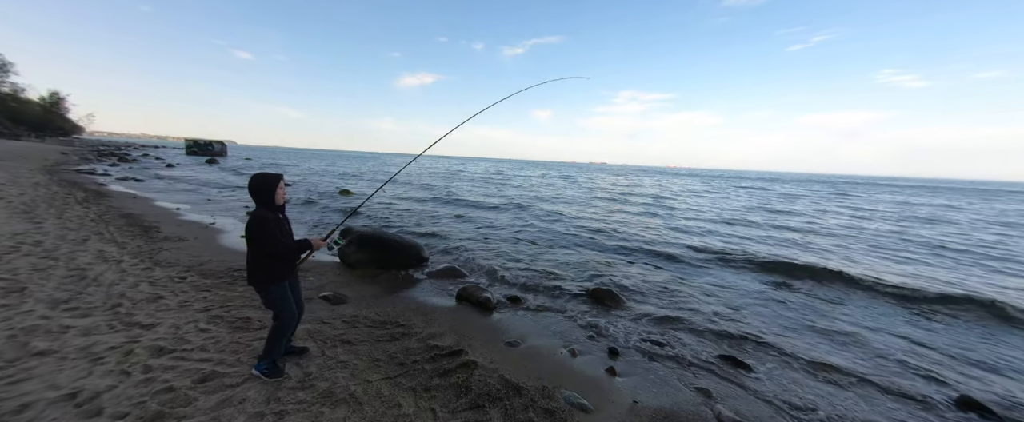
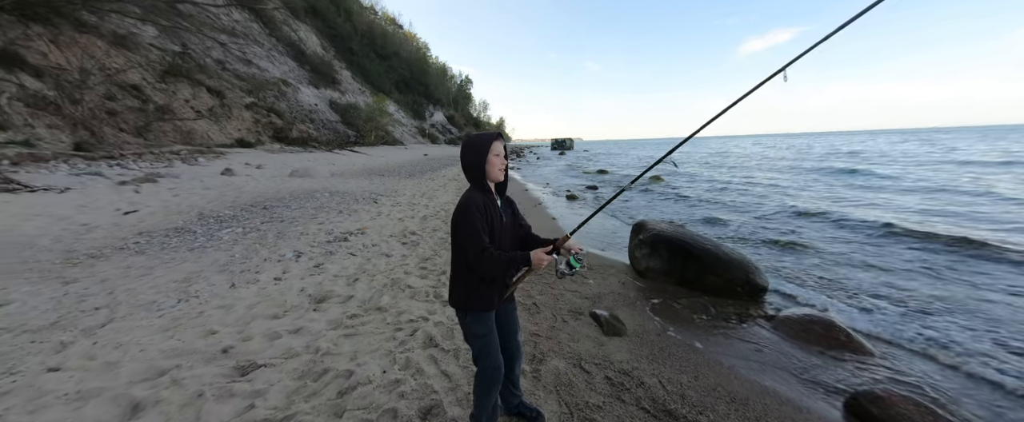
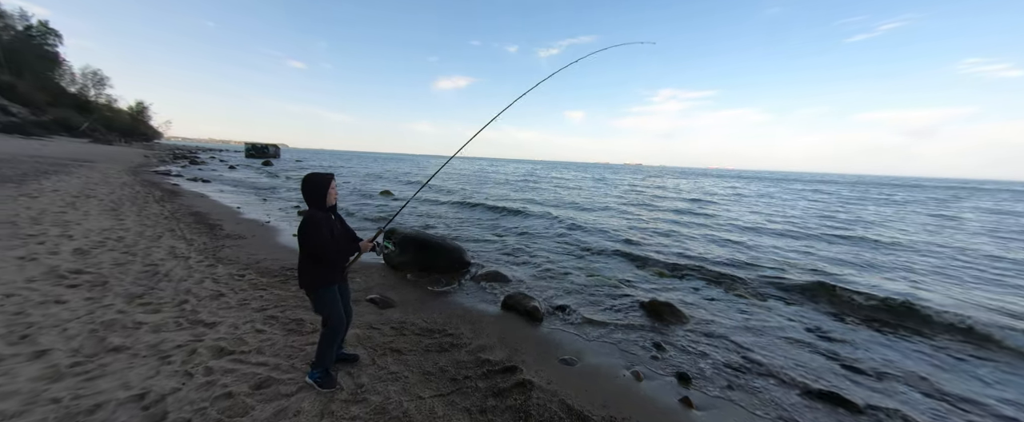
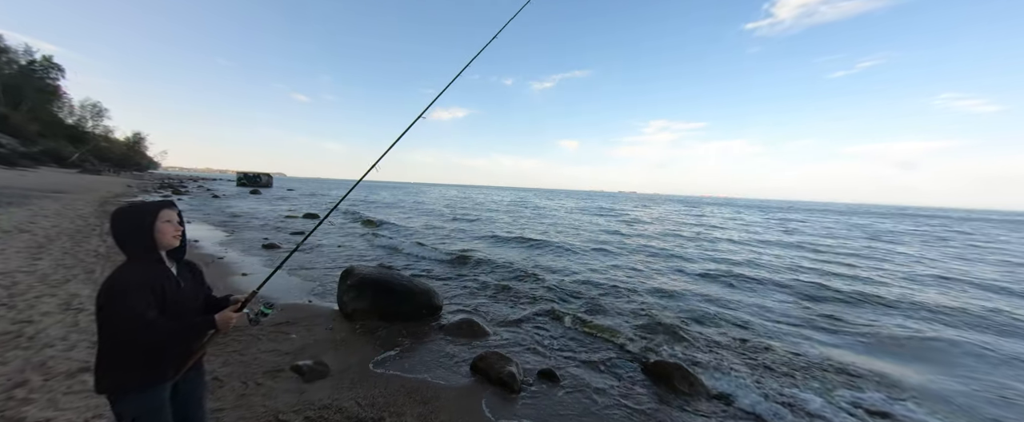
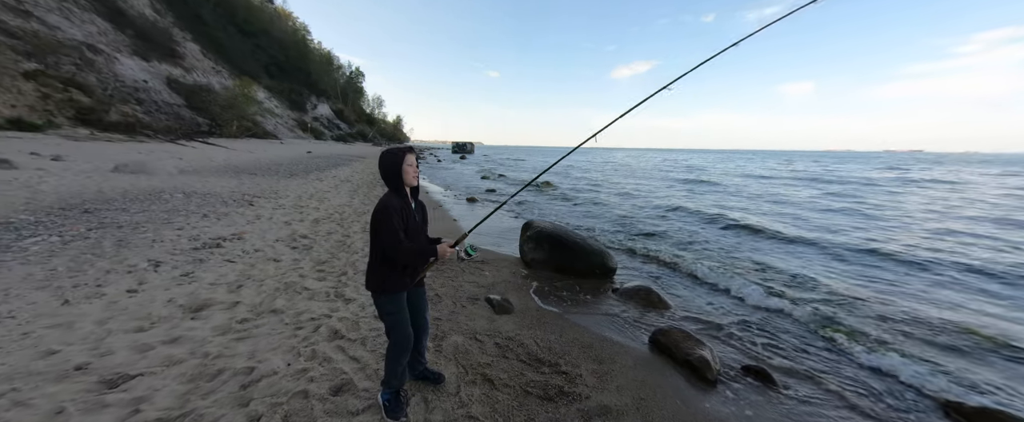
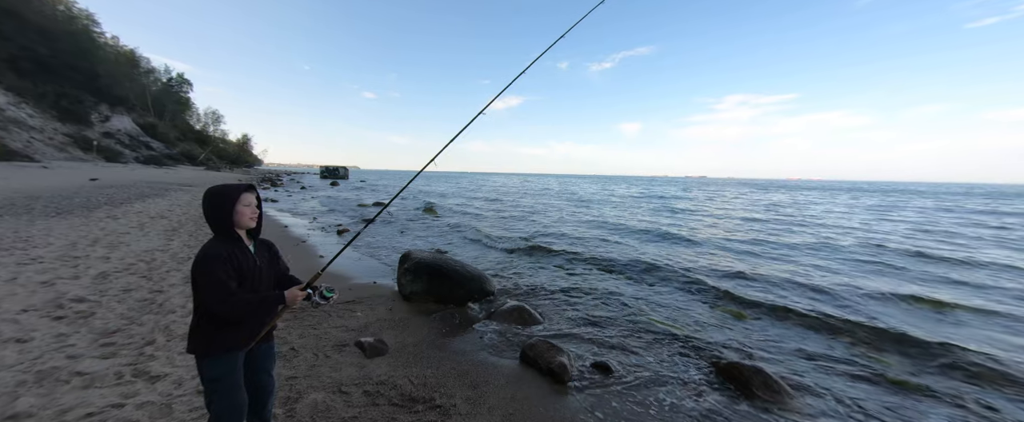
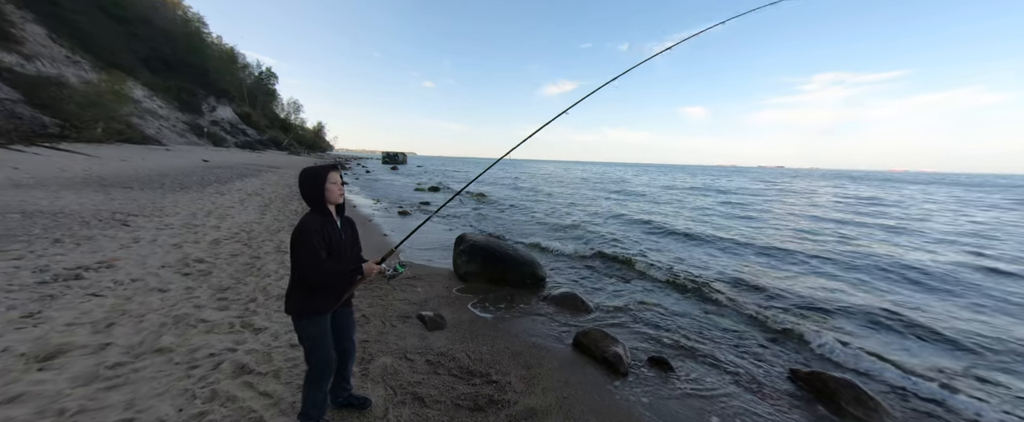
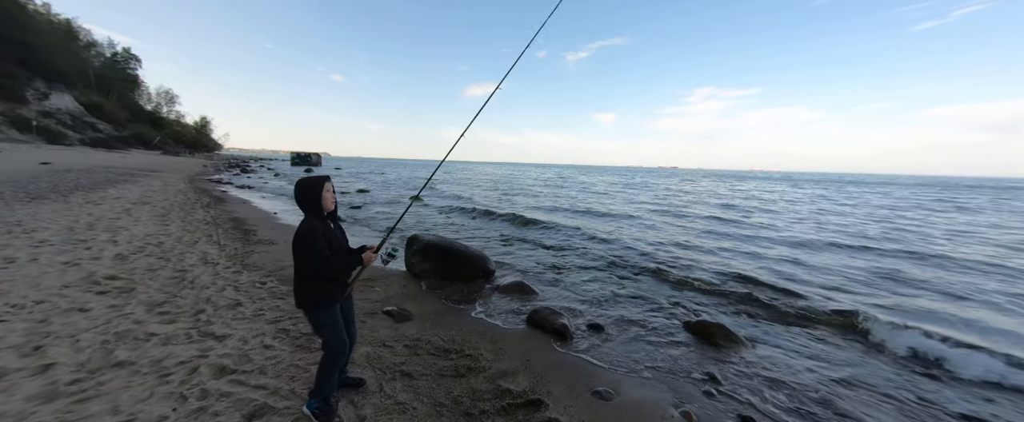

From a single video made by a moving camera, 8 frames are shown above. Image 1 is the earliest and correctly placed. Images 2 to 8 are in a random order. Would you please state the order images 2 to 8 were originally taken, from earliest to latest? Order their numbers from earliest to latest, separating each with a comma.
3, 8, 4, 6, 7, 5, 2
